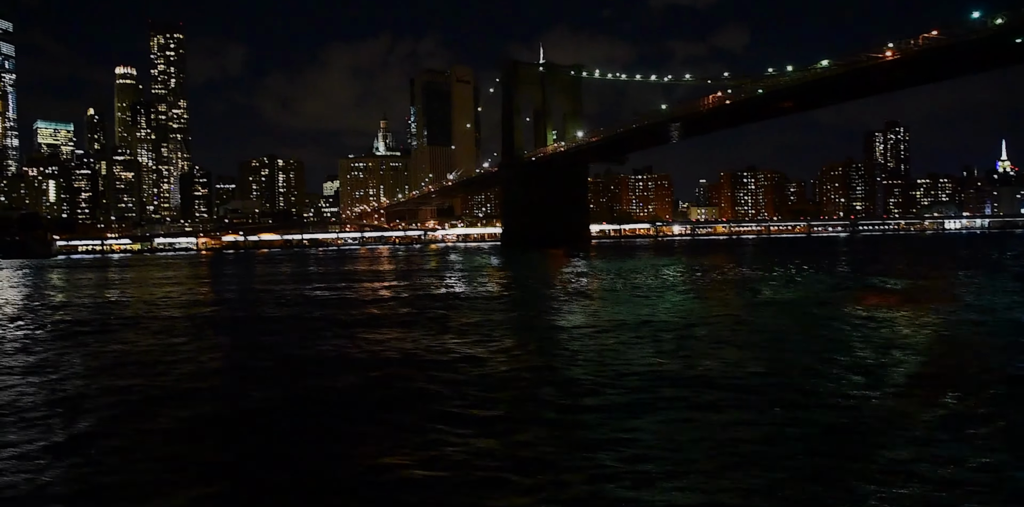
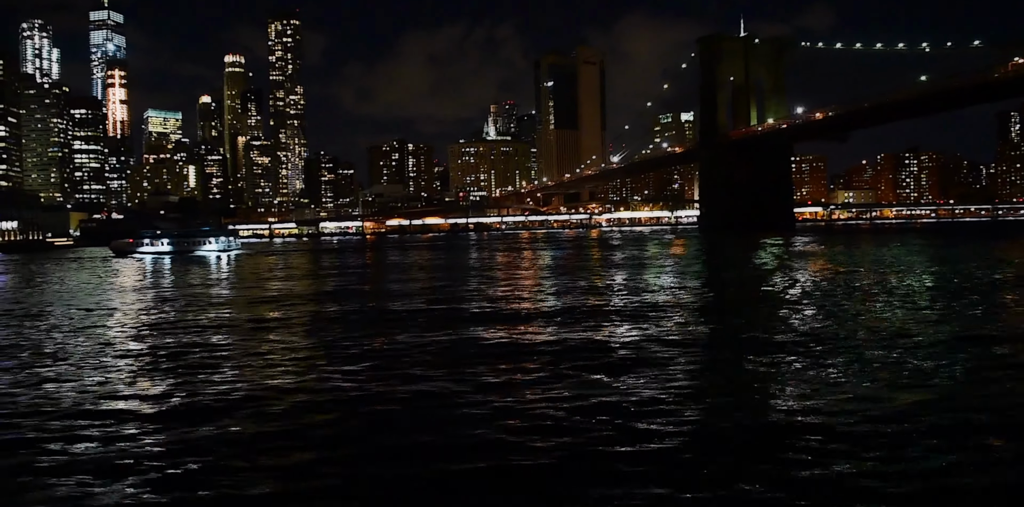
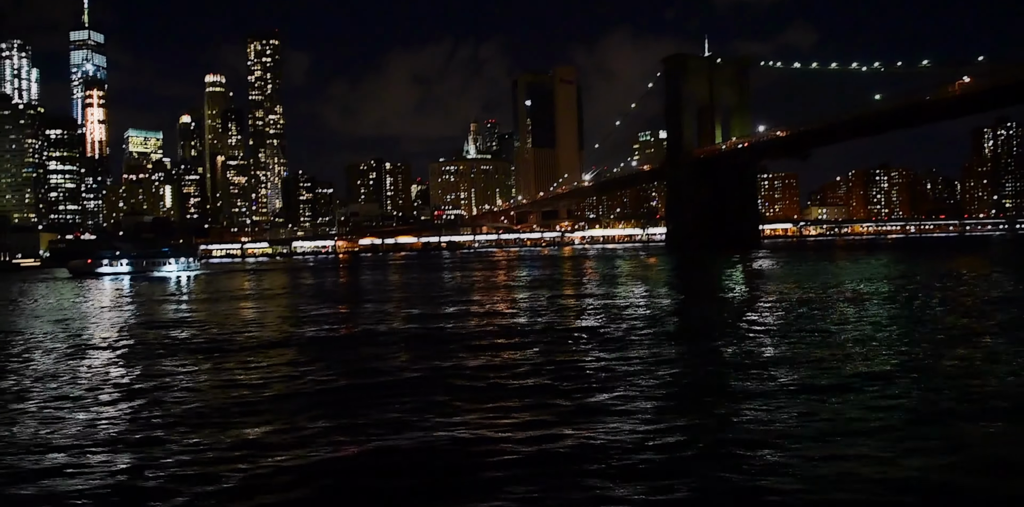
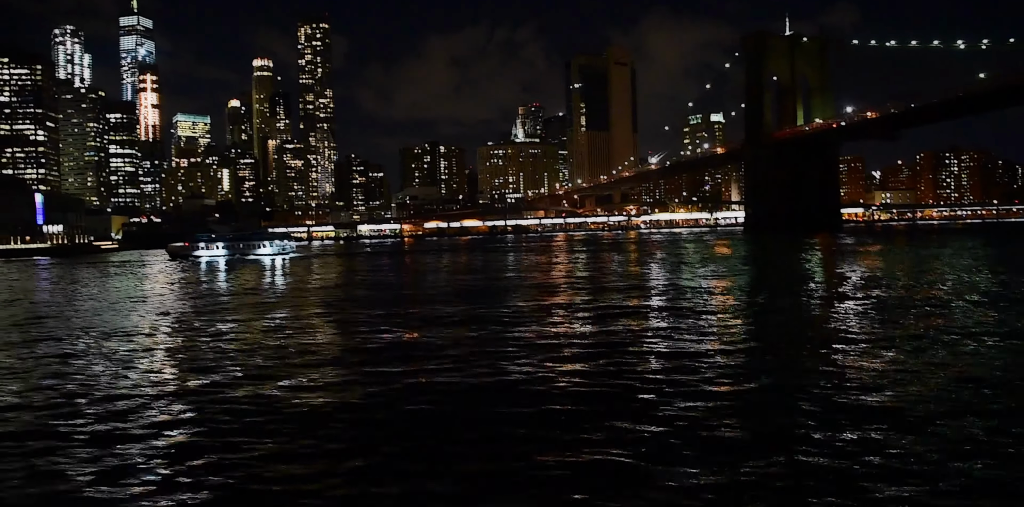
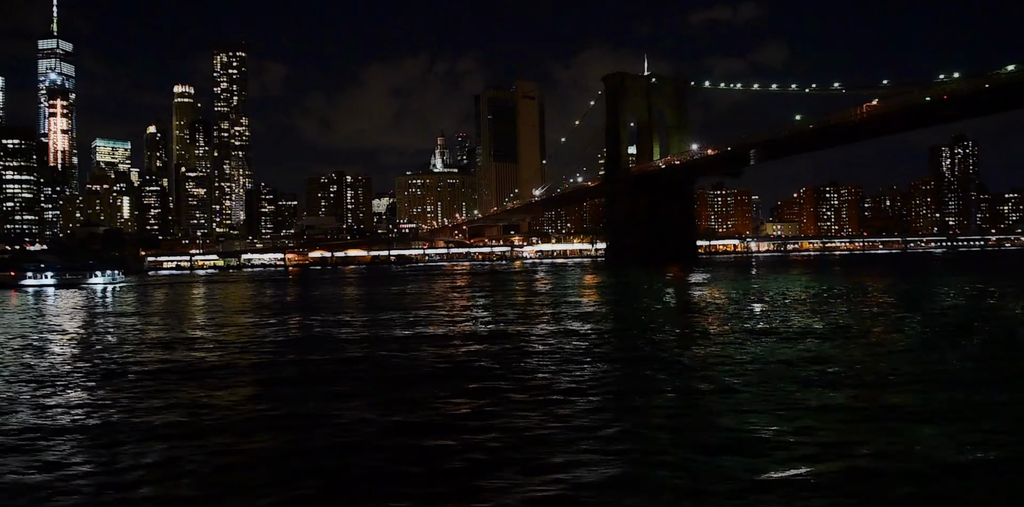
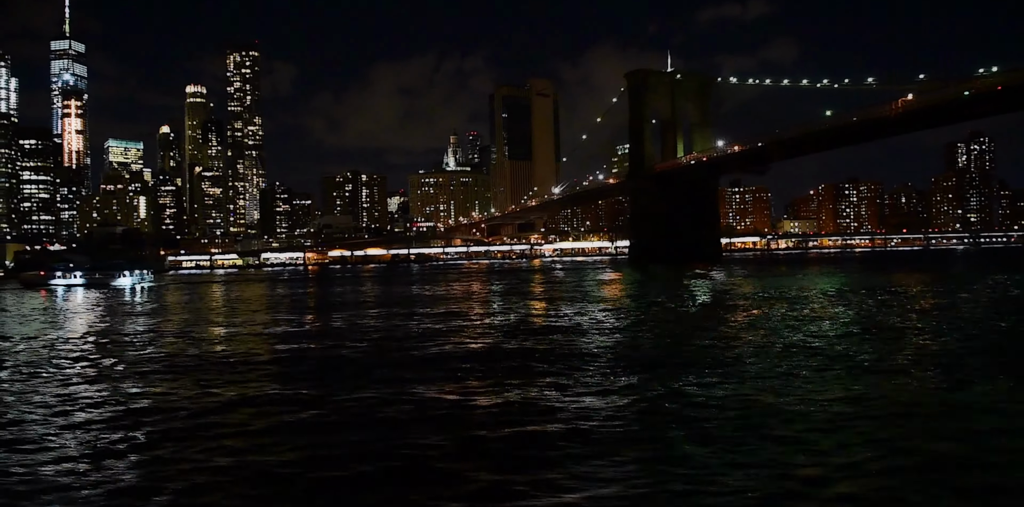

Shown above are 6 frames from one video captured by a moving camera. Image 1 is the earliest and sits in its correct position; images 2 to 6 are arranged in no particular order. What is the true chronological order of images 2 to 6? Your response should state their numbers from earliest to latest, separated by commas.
5, 6, 3, 2, 4
